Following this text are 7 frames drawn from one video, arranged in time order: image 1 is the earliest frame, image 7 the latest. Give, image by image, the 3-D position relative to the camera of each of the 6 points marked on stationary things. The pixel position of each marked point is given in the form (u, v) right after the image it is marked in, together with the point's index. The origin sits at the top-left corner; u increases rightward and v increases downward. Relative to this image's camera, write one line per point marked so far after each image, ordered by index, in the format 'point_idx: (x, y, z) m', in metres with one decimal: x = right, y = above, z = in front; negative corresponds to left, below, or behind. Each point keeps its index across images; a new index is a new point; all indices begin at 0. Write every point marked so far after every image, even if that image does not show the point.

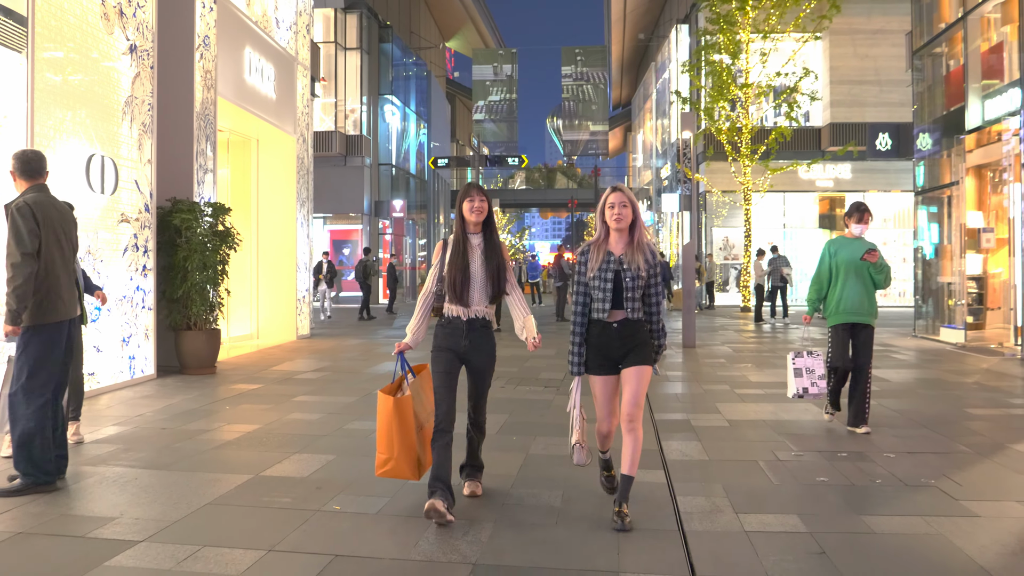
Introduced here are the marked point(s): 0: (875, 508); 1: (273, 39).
0: (+1.7, -1.0, +4.1) m
1: (-3.4, +3.5, +12.5) m
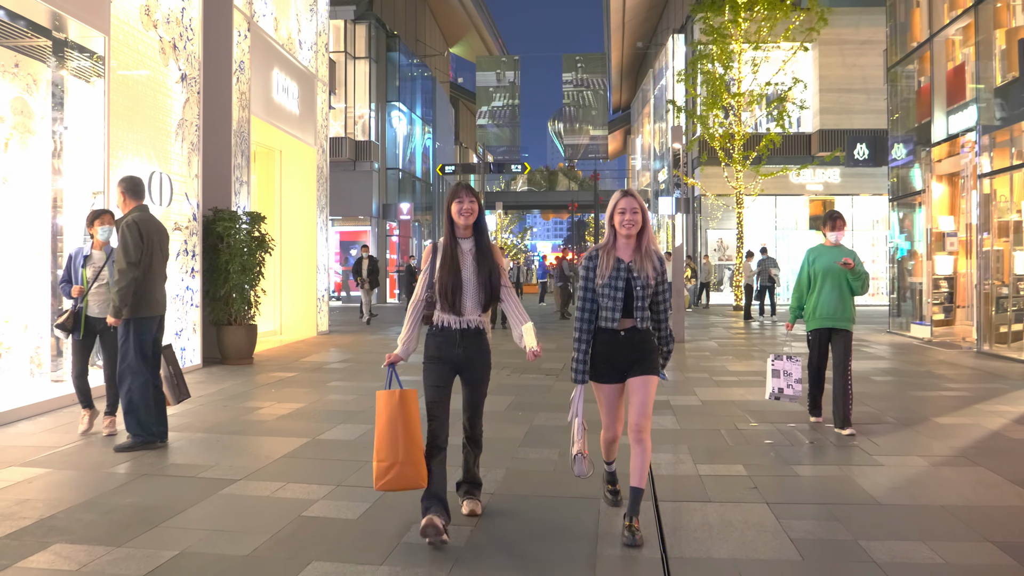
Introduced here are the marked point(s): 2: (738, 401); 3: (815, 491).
0: (+1.7, -1.0, +5.2) m
1: (-3.3, +3.5, +13.6) m
2: (+2.0, -1.0, +7.8) m
3: (+1.5, -1.0, +4.5) m
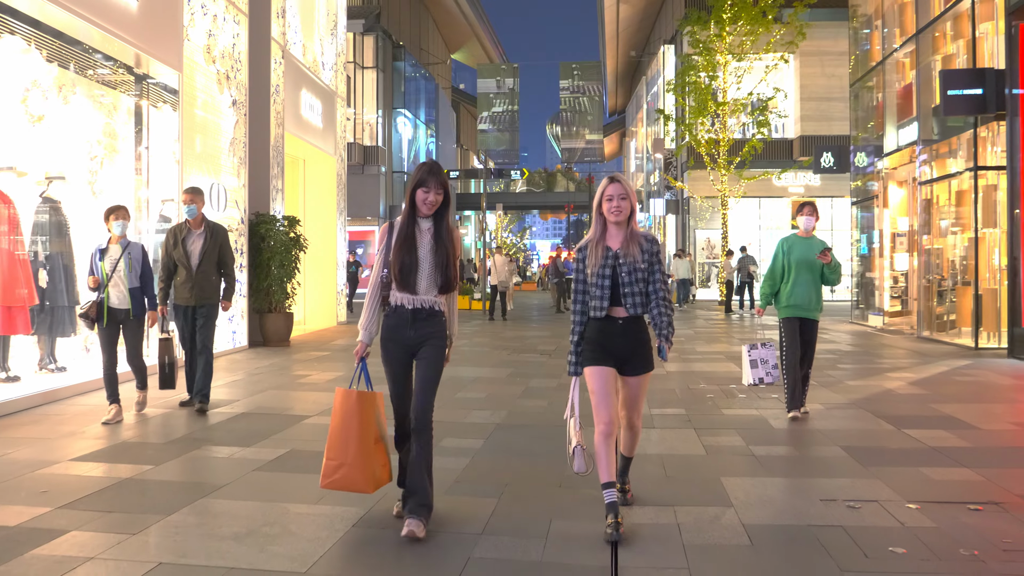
0: (+1.7, -0.9, +6.9) m
1: (-3.3, +3.6, +15.3) m
2: (+2.0, -0.9, +9.5) m
3: (+1.5, -1.0, +6.2) m
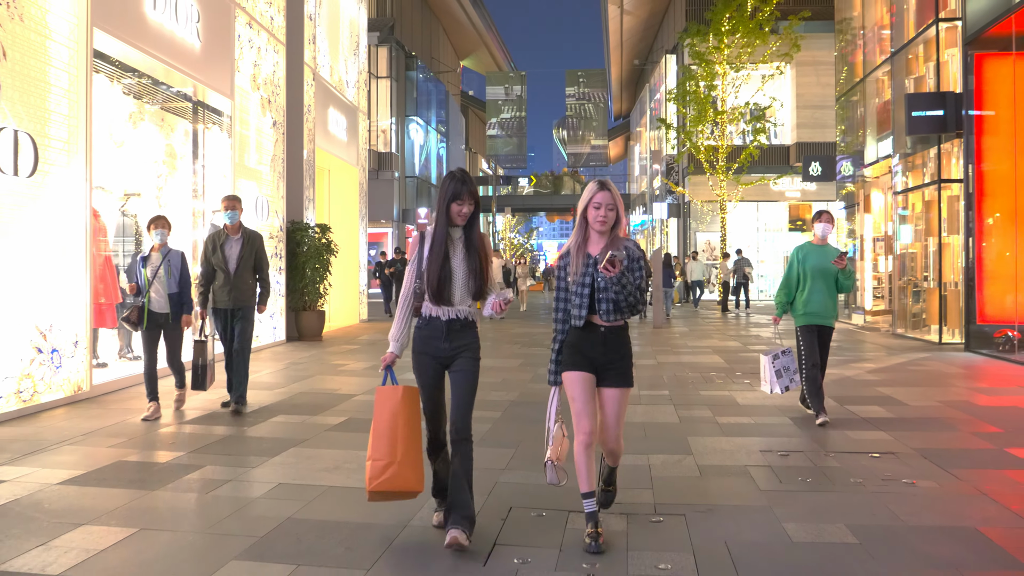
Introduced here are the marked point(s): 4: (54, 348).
0: (+1.8, -0.9, +8.2) m
1: (-3.1, +3.6, +16.6) m
2: (+2.1, -0.9, +10.8) m
3: (+1.6, -1.0, +7.5) m
4: (-3.5, -0.5, +6.9) m
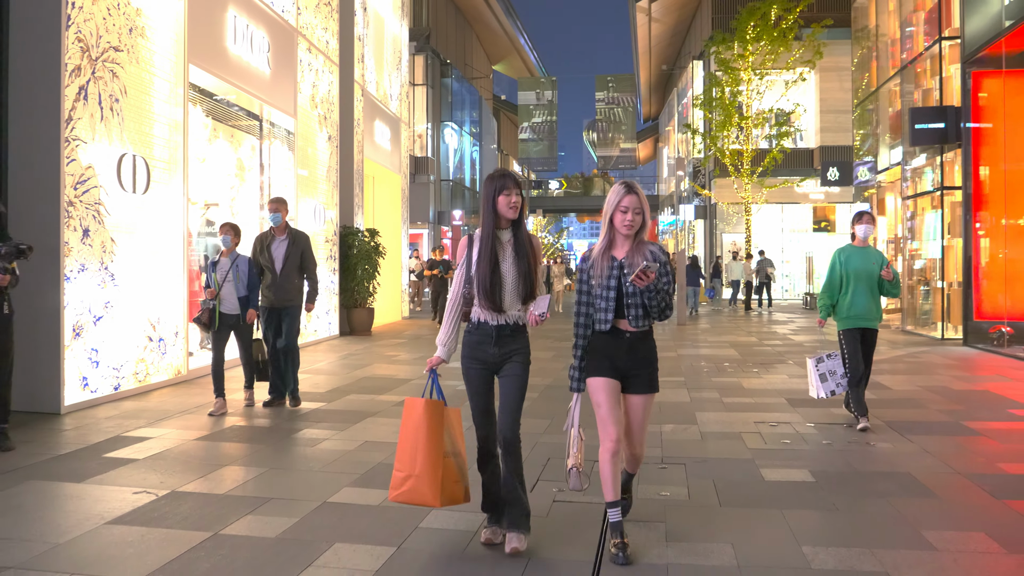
0: (+2.2, -0.9, +9.3) m
1: (-2.5, +3.6, +17.9) m
2: (+2.6, -0.9, +11.9) m
3: (+2.0, -1.0, +8.6) m
4: (-3.2, -0.4, +8.1) m
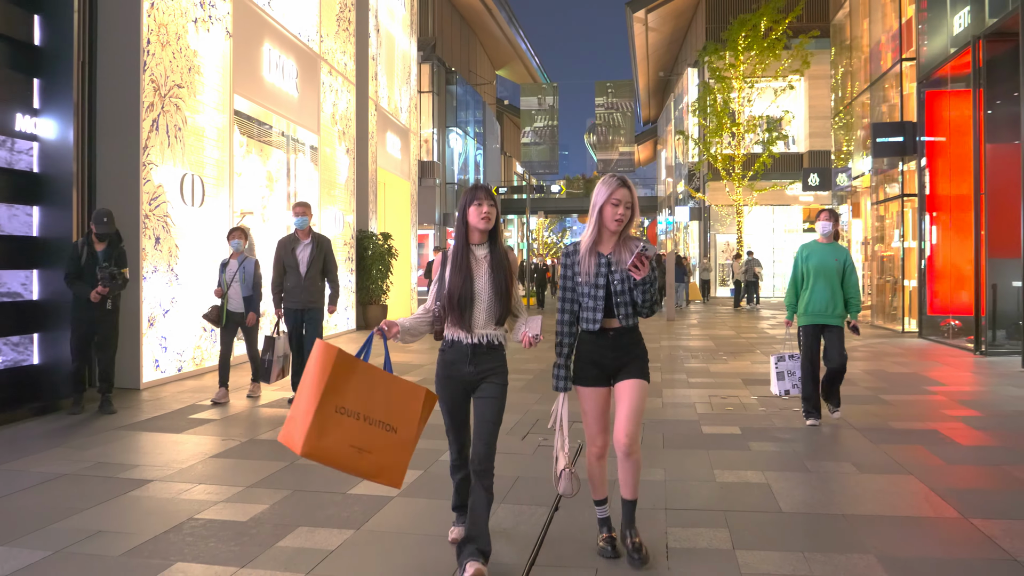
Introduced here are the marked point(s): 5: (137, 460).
0: (+2.2, -0.9, +10.7) m
1: (-2.5, +3.7, +19.3) m
2: (+2.6, -0.9, +13.3) m
3: (+2.0, -0.9, +10.0) m
4: (-3.2, -0.4, +9.5) m
5: (-2.2, -1.0, +5.3) m
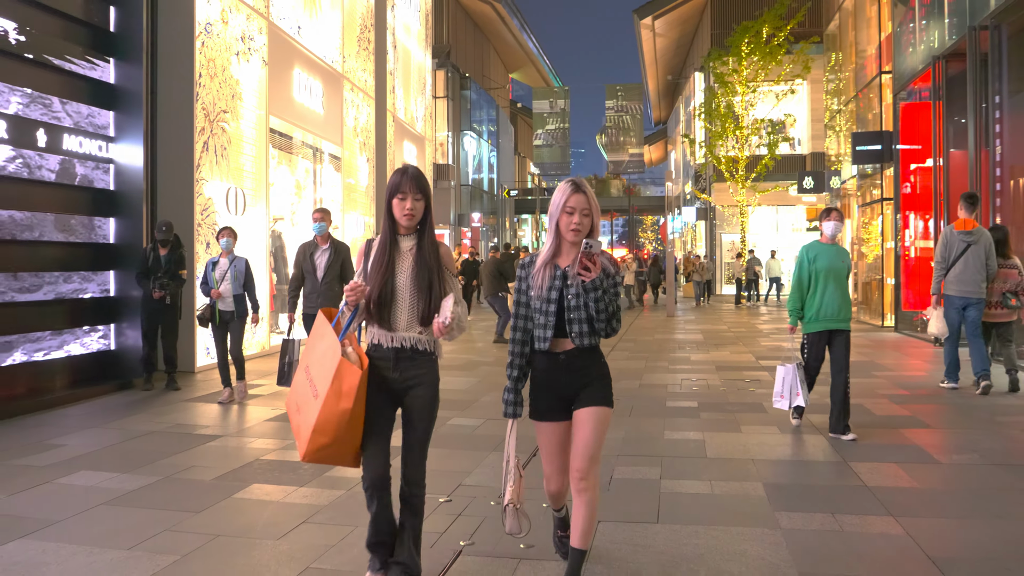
0: (+2.2, -0.9, +12.0) m
1: (-2.3, +3.7, +20.6) m
2: (+2.7, -0.8, +14.5) m
3: (+2.0, -0.9, +11.2) m
4: (-3.2, -0.4, +10.9) m
5: (-2.3, -1.0, +6.6) m
